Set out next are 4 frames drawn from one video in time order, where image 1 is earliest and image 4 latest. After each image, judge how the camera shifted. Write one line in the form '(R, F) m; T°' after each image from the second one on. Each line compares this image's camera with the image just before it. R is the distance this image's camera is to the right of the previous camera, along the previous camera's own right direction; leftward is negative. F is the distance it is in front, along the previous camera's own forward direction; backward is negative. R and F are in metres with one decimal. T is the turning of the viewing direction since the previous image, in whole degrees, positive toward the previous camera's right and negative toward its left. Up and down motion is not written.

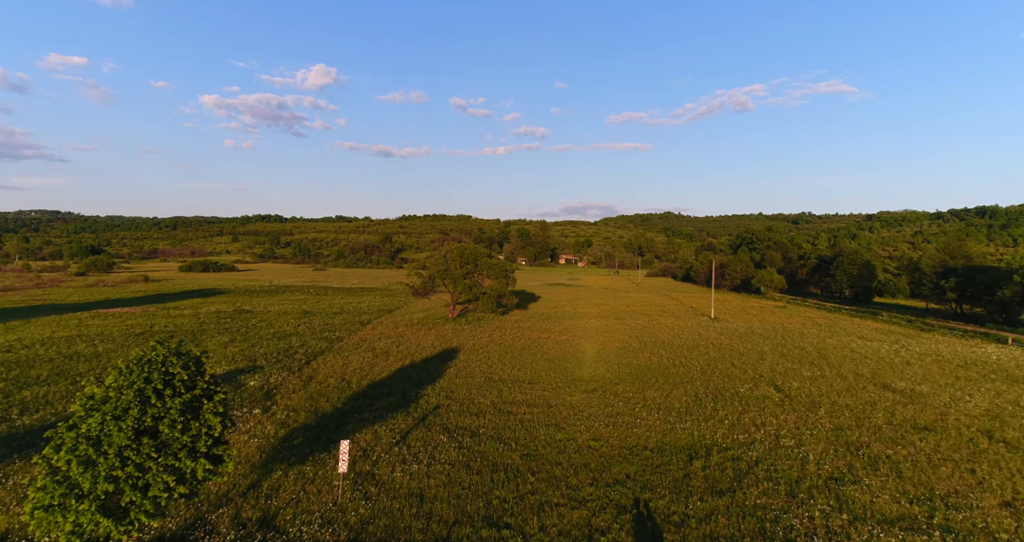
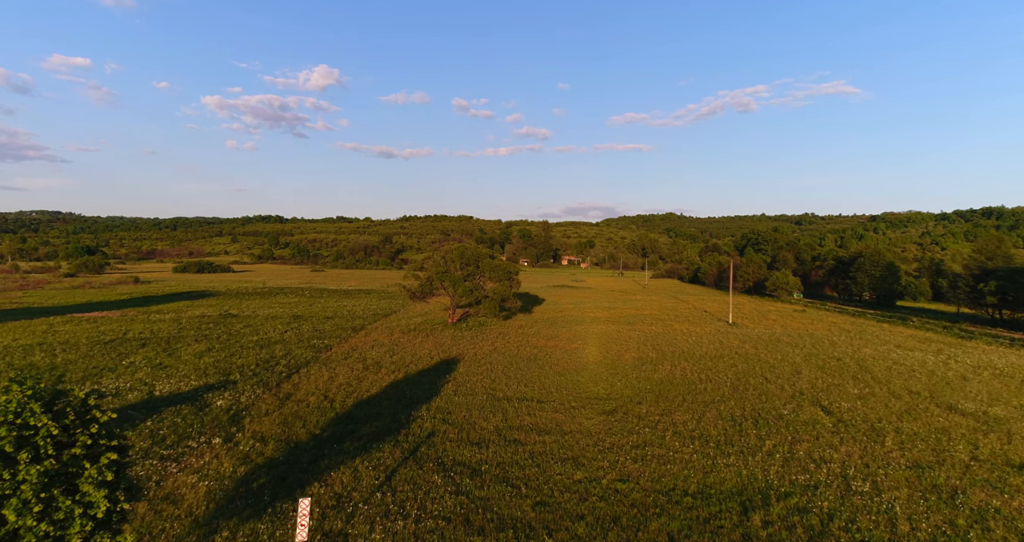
(-0.2, +2.7) m; 0°
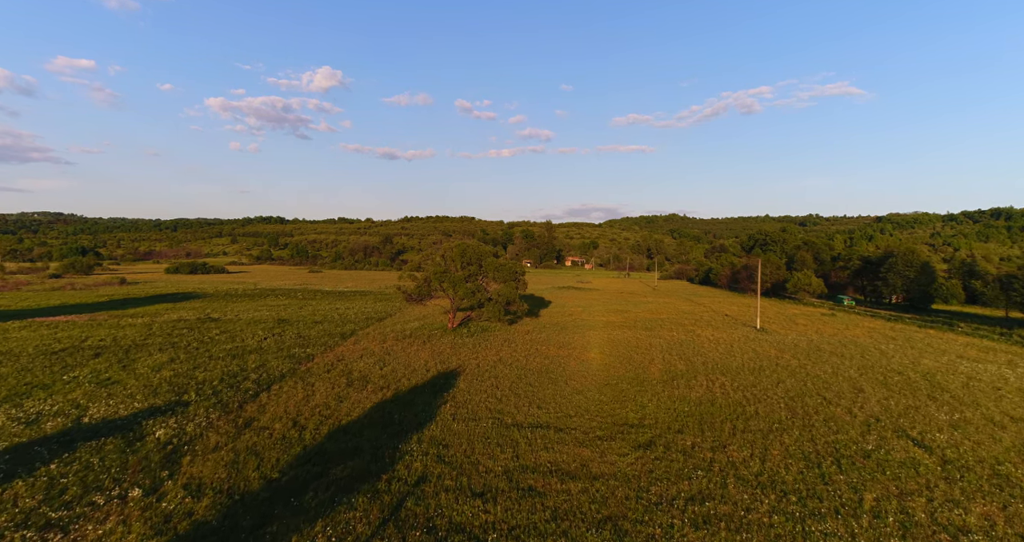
(-0.3, +3.6) m; 0°
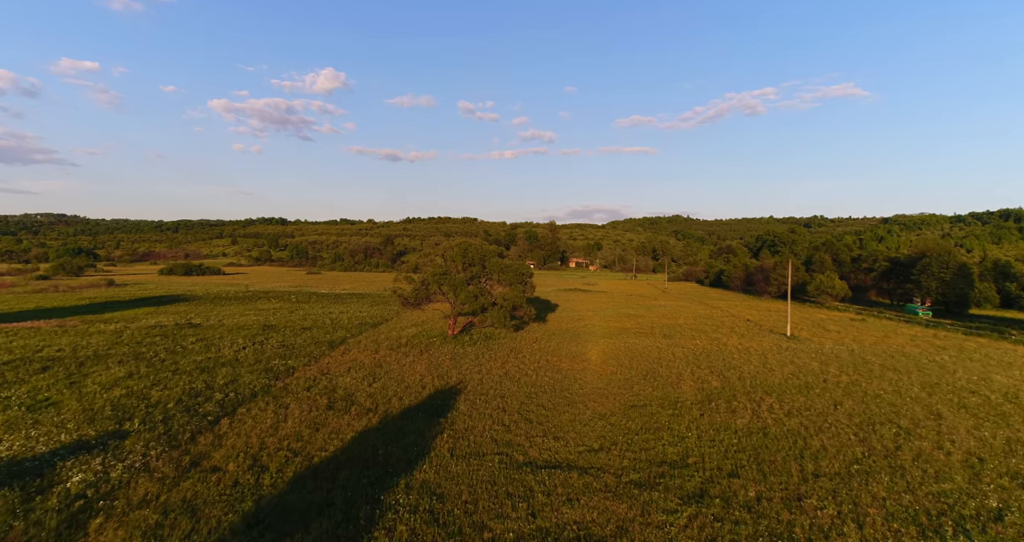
(-0.2, +3.1) m; 0°
